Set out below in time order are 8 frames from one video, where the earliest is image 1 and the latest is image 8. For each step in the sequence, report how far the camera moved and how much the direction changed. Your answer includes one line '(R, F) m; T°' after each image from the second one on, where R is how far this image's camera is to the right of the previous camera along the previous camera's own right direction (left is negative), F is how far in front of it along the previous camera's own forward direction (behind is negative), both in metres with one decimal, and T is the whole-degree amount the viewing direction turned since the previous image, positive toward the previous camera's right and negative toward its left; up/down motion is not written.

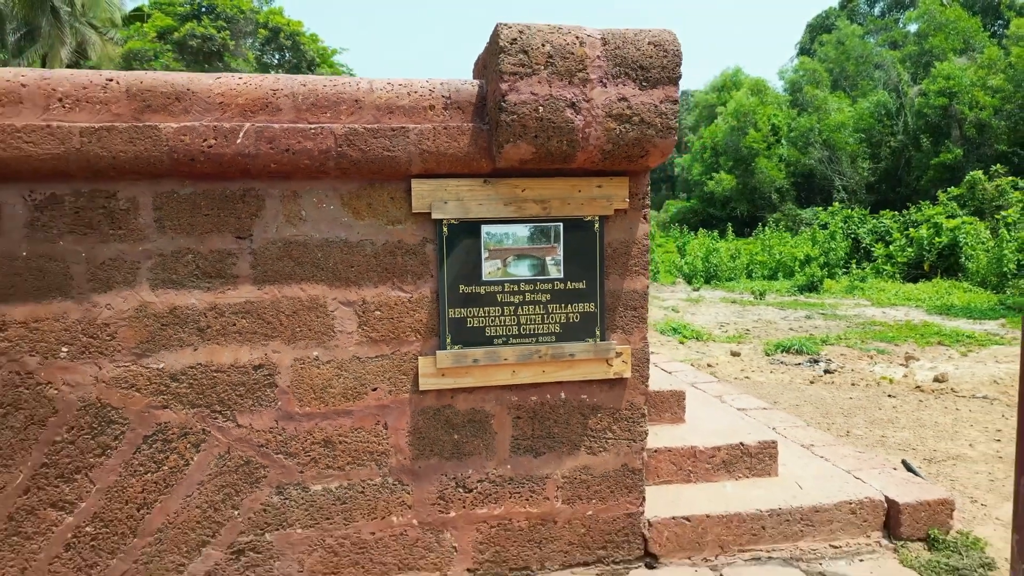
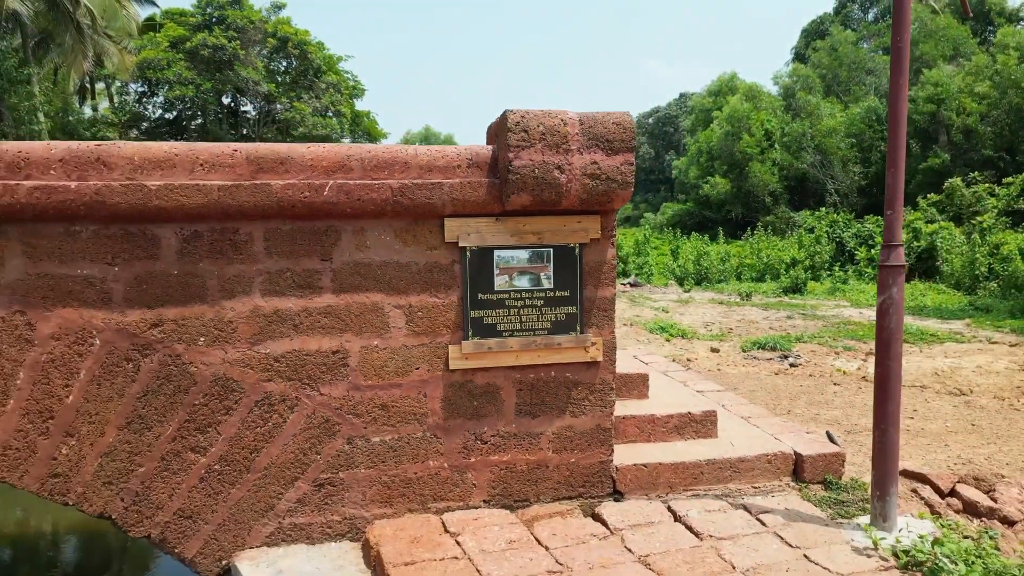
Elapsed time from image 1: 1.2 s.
(0.0, -0.6) m; 0°
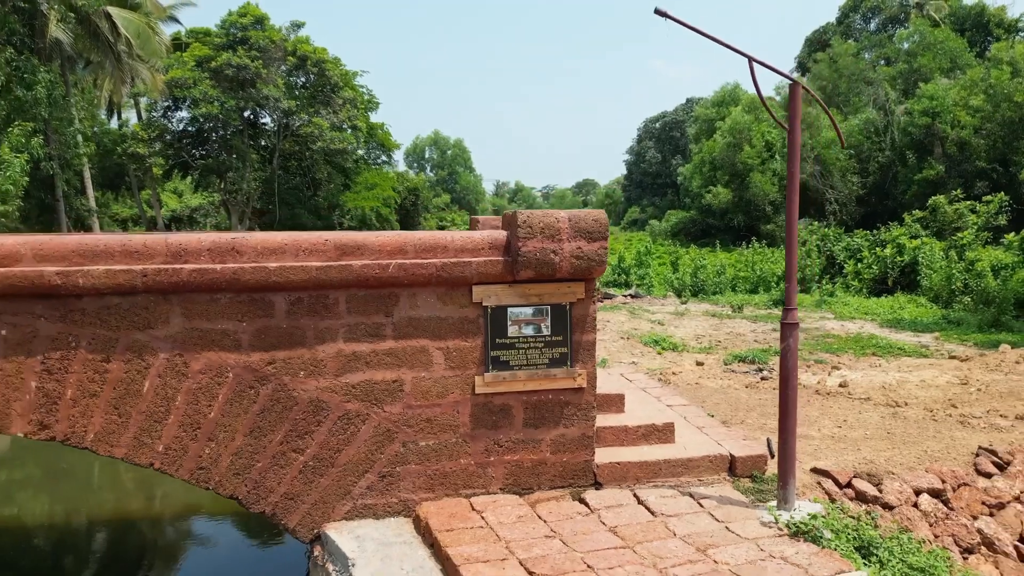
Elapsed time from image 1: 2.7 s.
(0.0, -0.8) m; -1°
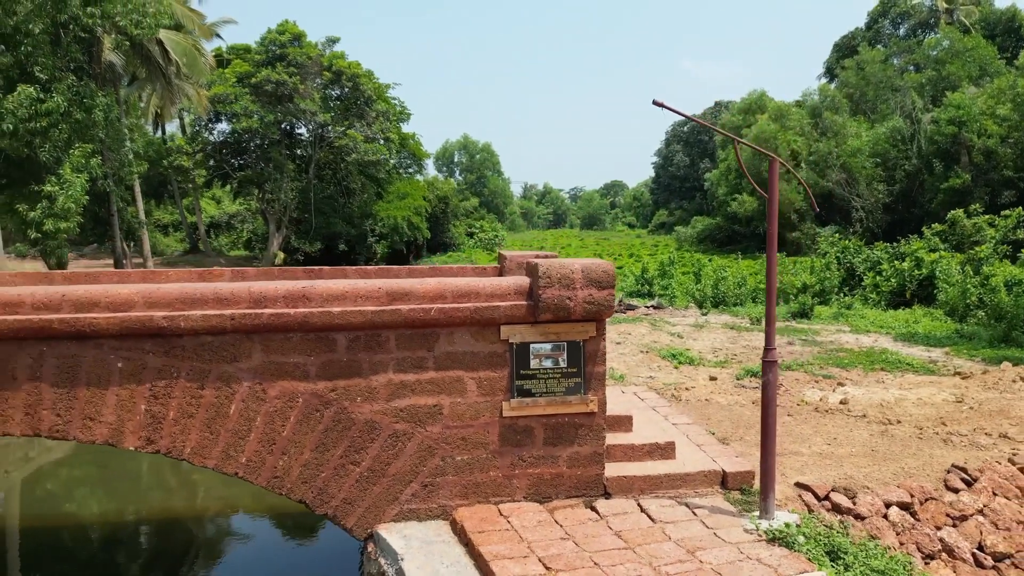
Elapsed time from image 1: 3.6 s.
(0.0, -0.5) m; -2°
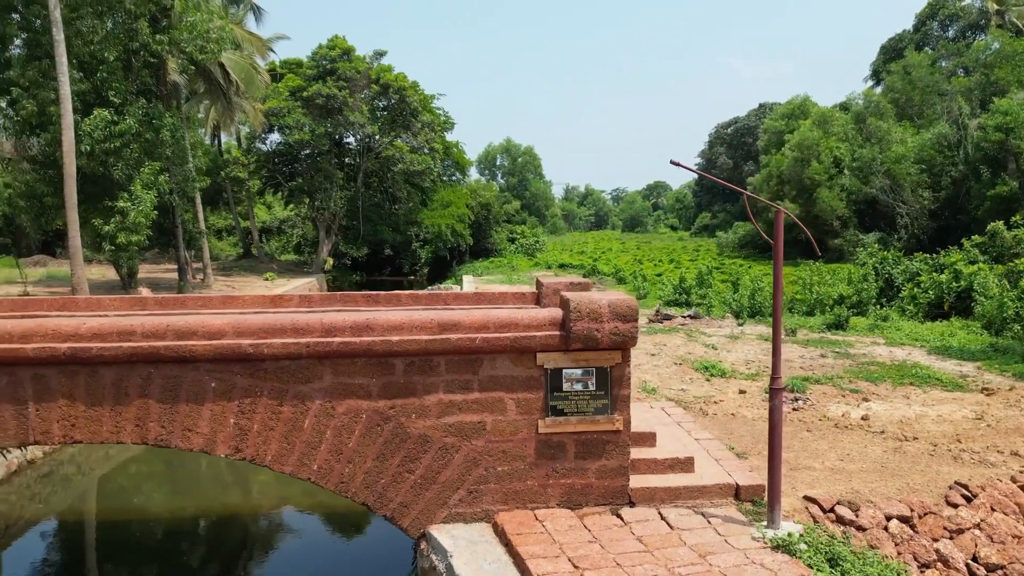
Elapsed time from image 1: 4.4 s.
(0.0, -0.5) m; -3°
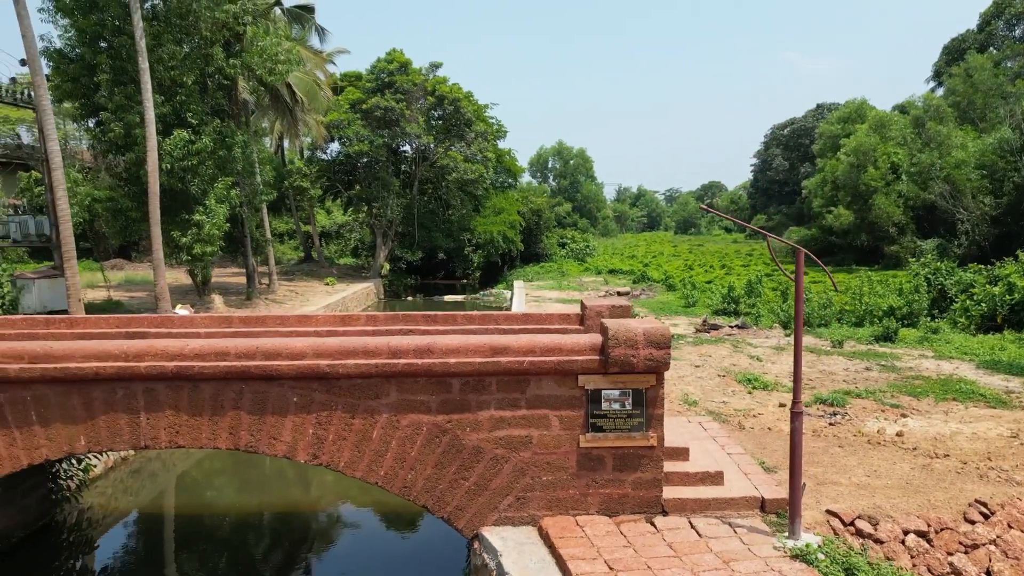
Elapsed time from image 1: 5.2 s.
(0.0, -0.4) m; -4°
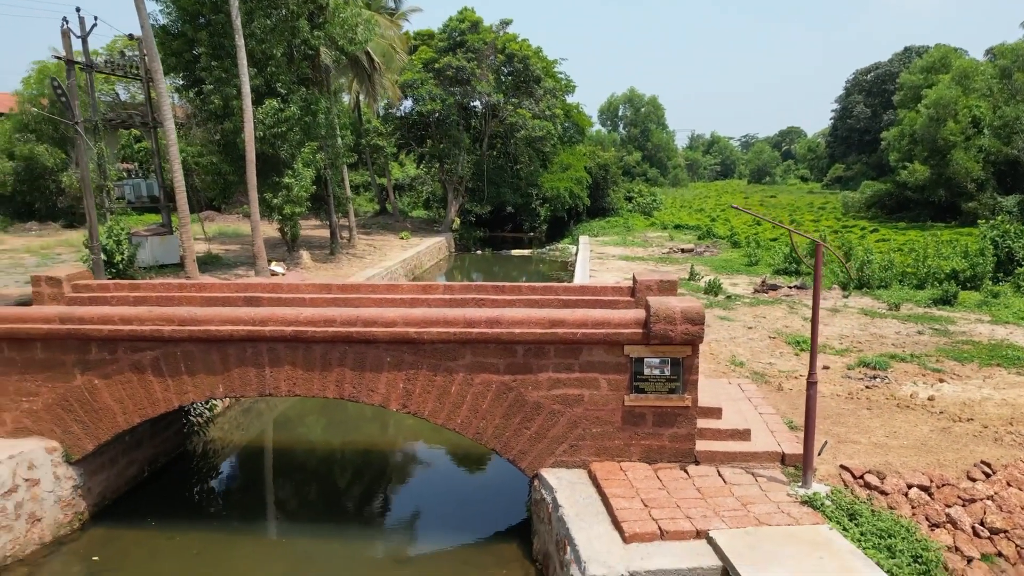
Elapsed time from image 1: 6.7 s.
(+0.1, -0.7) m; -5°
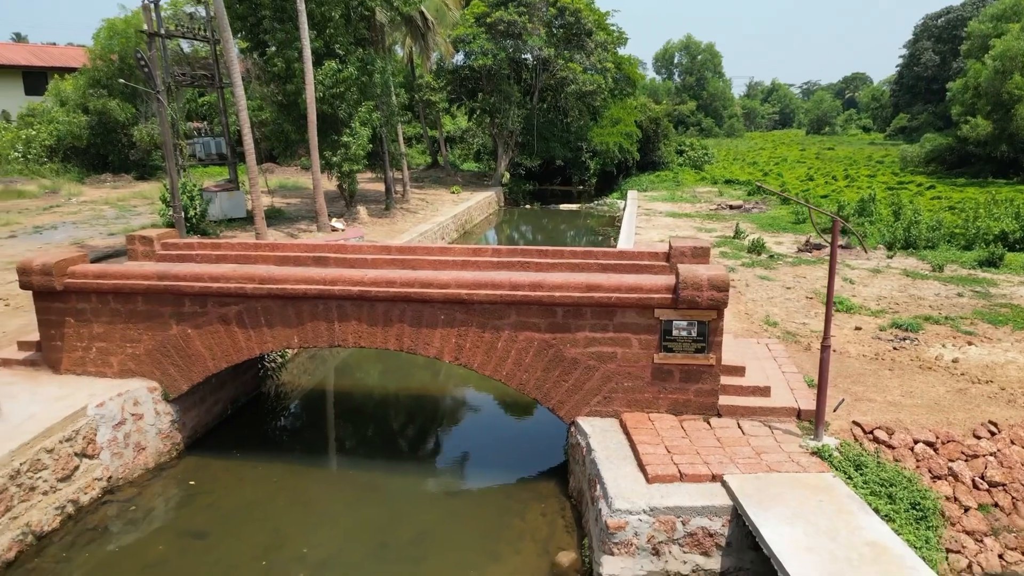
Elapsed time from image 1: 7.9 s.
(+0.1, -0.5) m; -4°
